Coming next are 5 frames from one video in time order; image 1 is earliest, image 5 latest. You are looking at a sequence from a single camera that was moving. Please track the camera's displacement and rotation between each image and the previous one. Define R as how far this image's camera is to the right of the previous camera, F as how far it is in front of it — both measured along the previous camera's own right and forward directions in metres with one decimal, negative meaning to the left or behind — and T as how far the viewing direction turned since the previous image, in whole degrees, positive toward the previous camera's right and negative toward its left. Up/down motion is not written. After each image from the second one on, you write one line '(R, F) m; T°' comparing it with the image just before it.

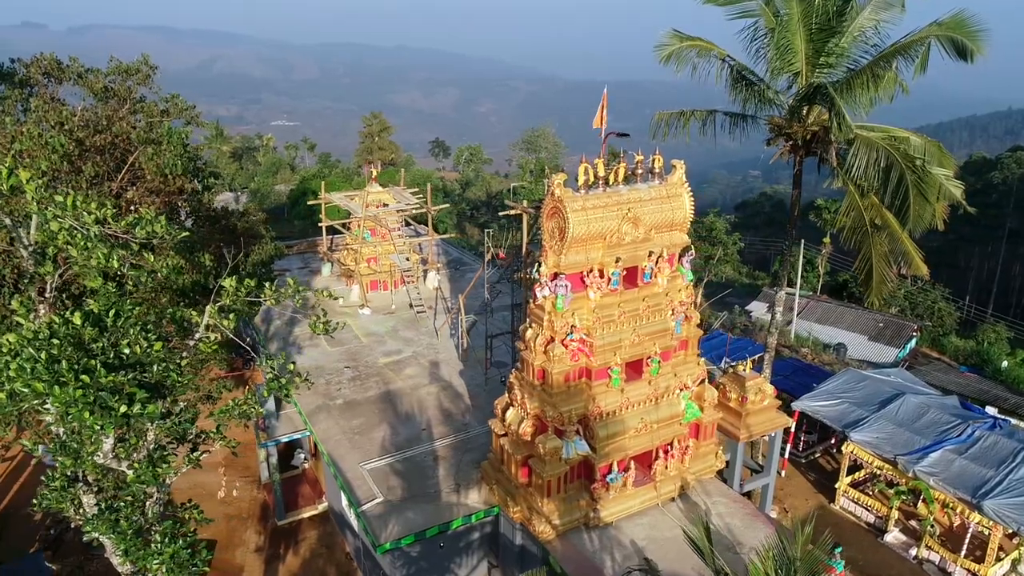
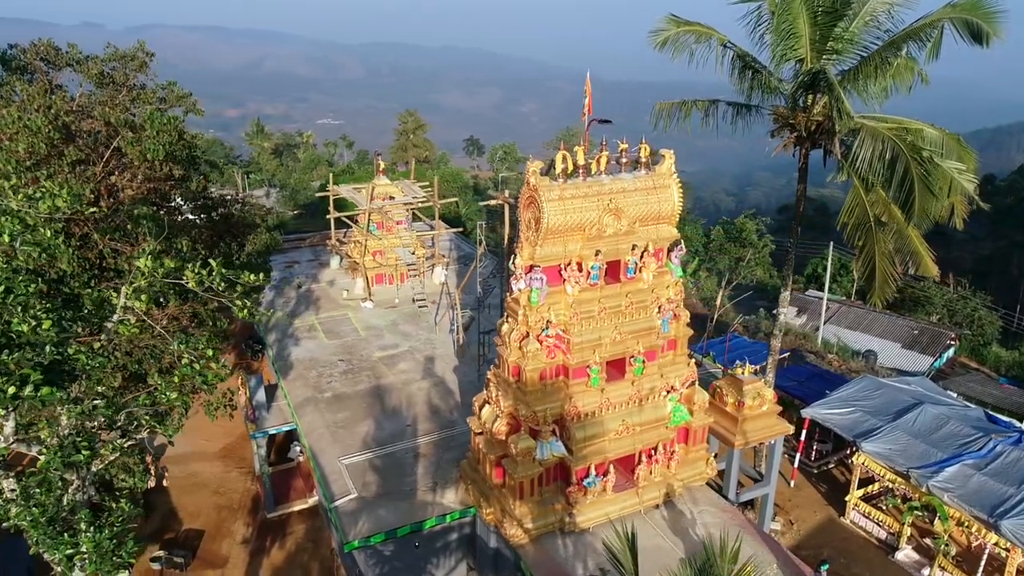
(+0.8, +0.4) m; -3°
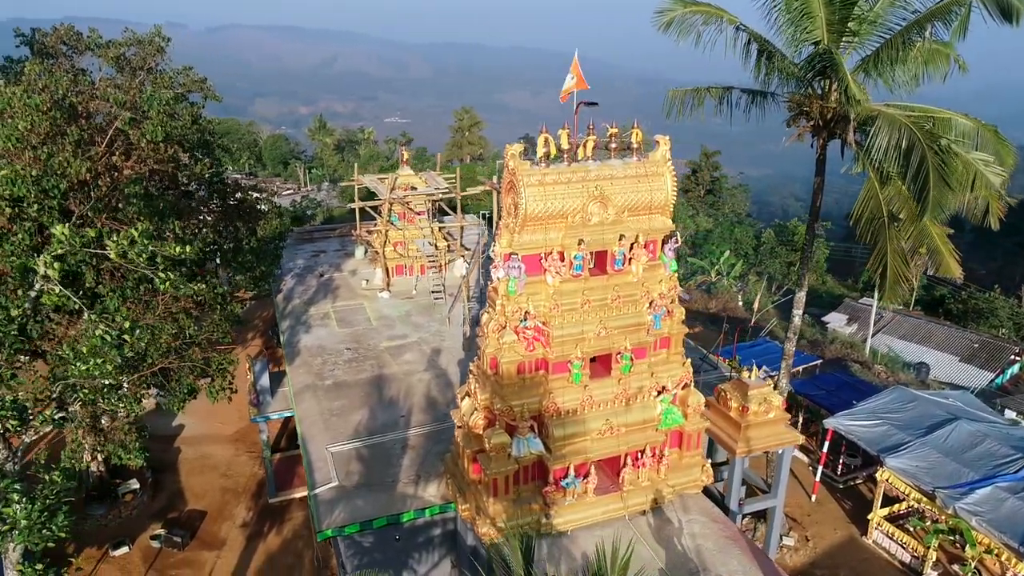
(+1.0, +0.4) m; -4°
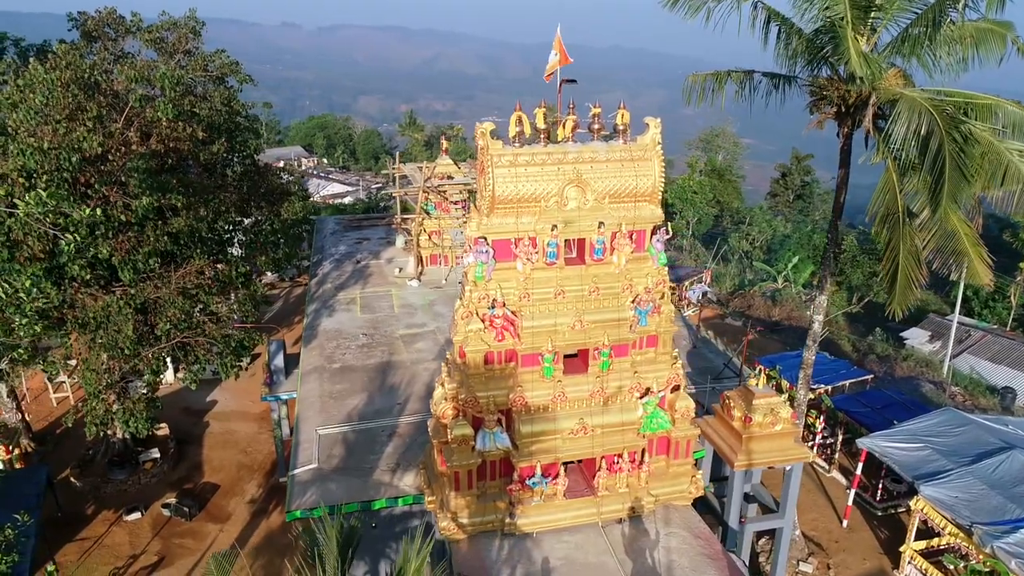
(+1.4, +0.5) m; -7°
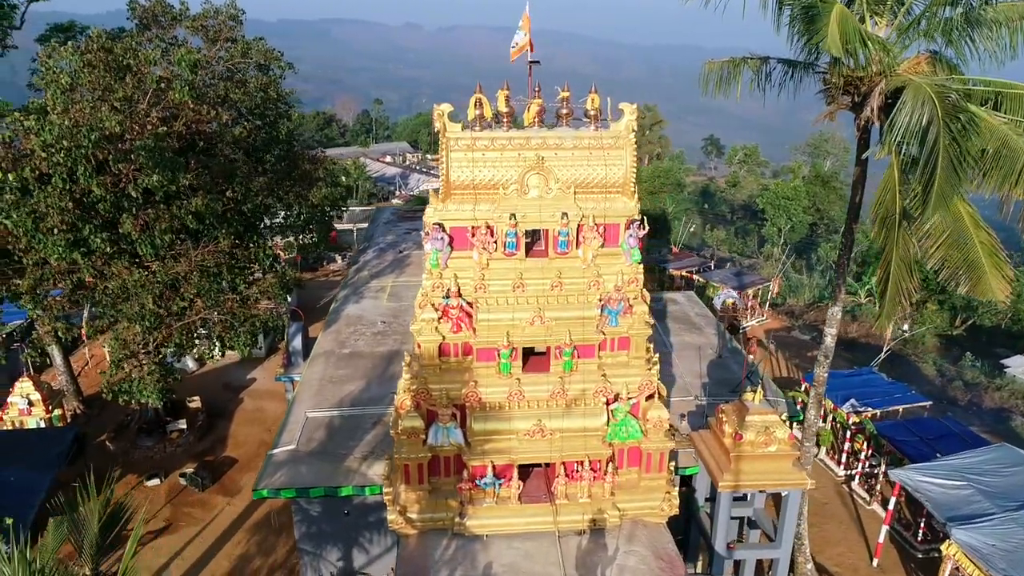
(+1.6, +0.5) m; -8°
